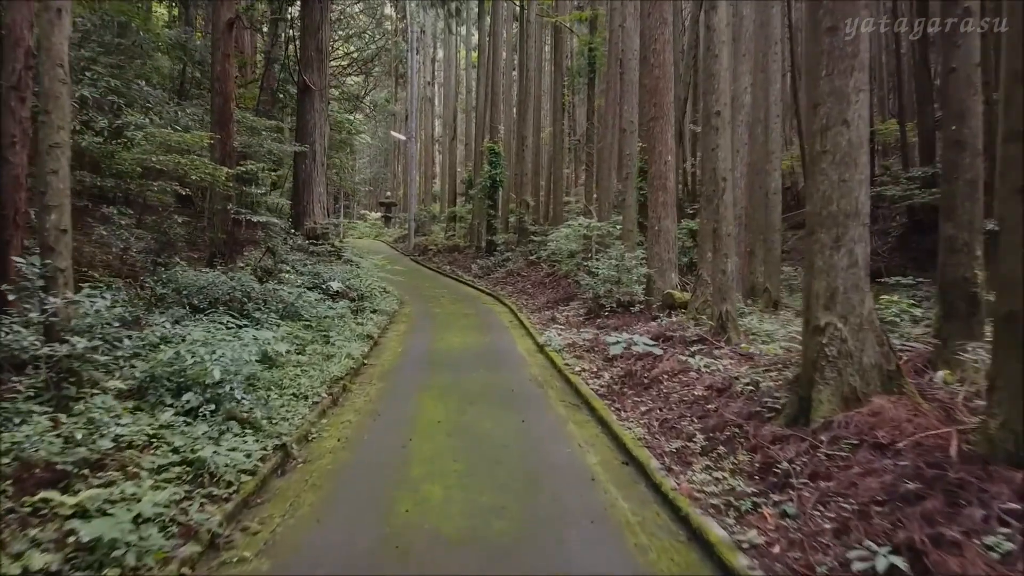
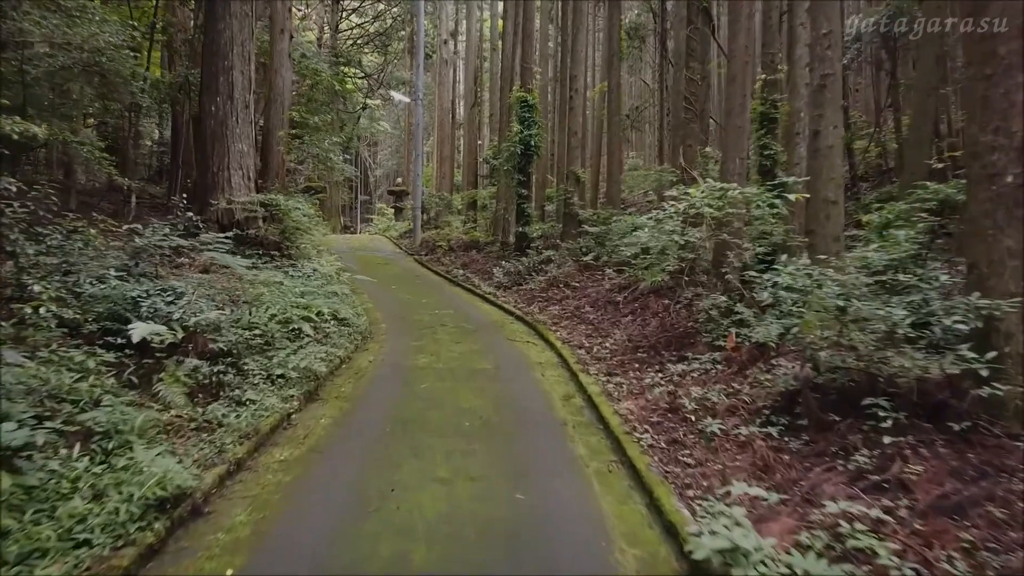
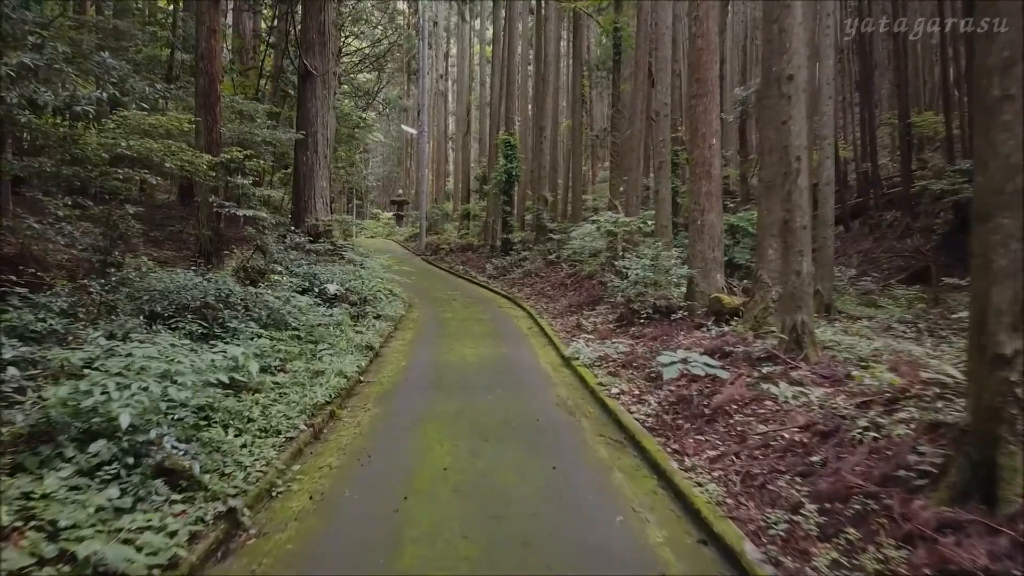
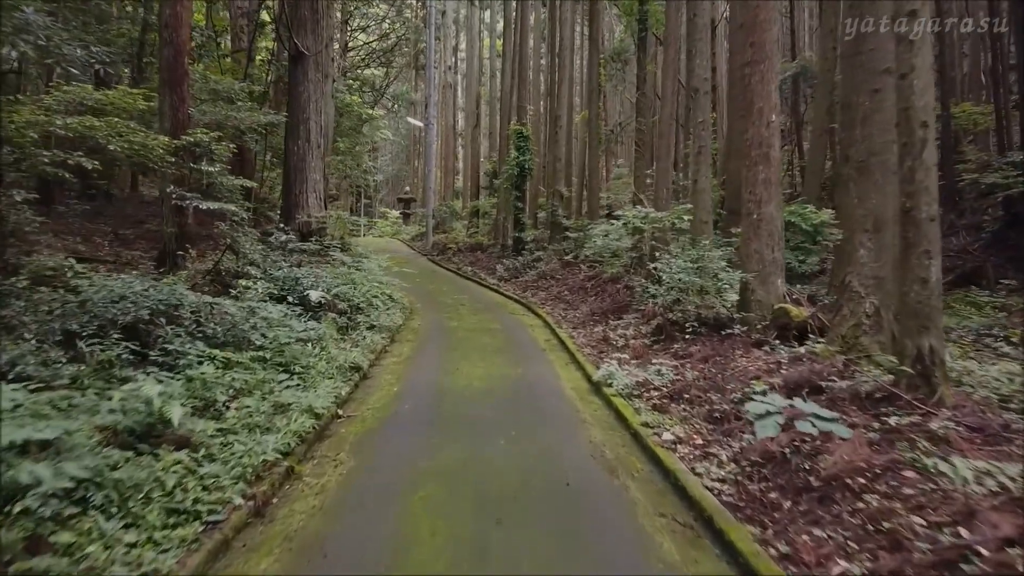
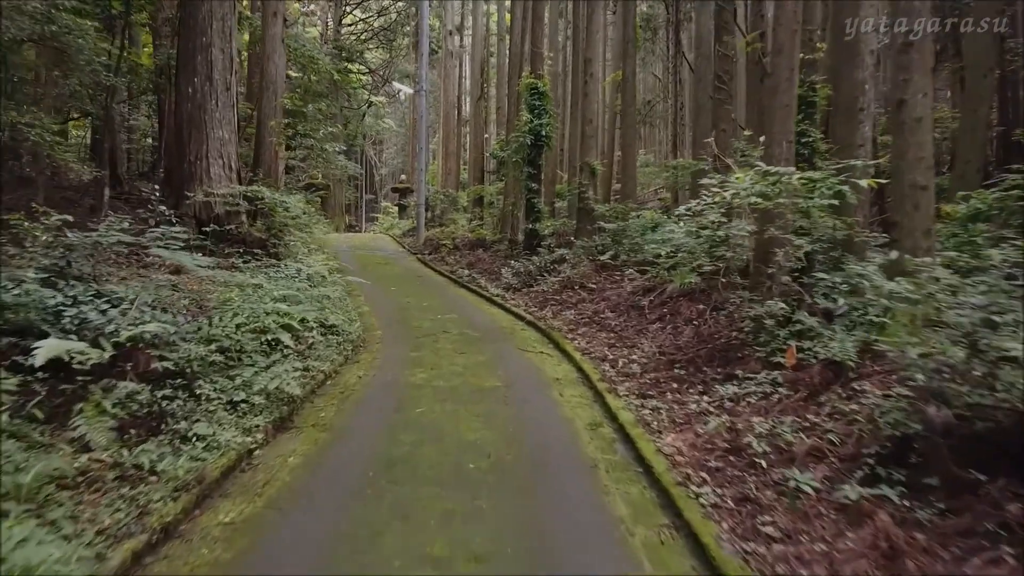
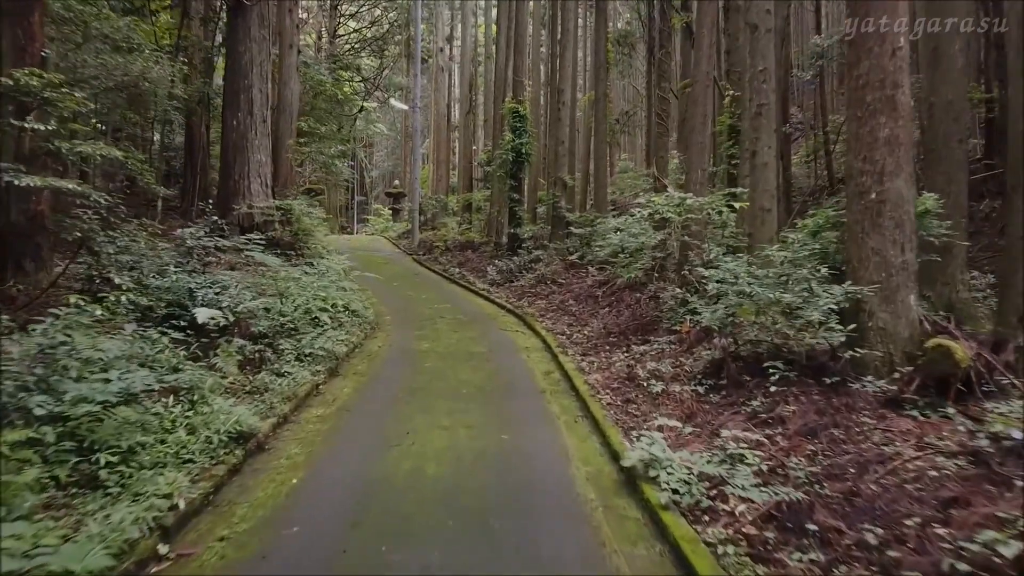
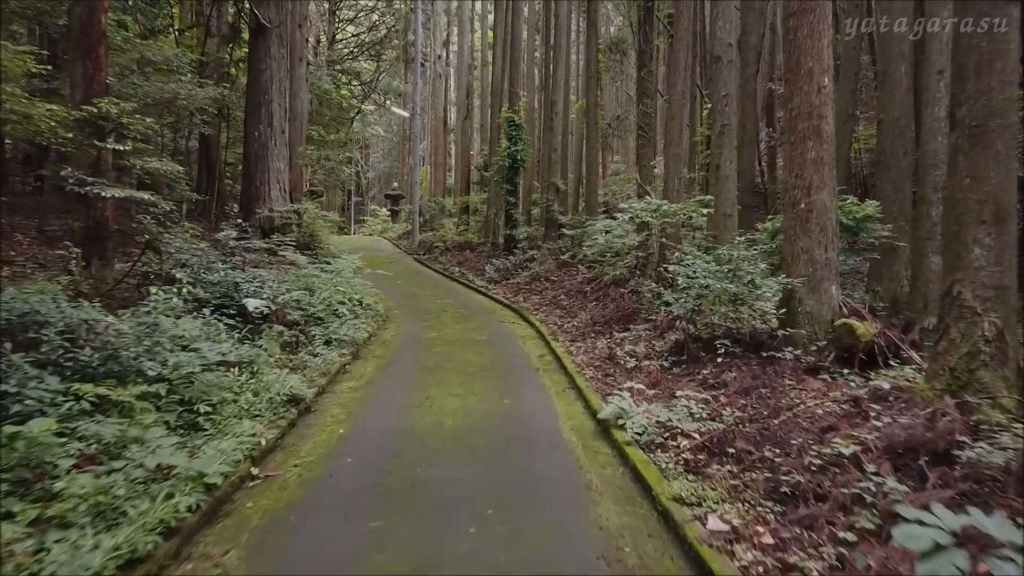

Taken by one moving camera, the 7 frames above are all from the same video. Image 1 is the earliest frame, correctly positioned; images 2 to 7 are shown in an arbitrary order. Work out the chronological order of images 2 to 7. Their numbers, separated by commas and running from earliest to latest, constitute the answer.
3, 4, 7, 6, 2, 5
